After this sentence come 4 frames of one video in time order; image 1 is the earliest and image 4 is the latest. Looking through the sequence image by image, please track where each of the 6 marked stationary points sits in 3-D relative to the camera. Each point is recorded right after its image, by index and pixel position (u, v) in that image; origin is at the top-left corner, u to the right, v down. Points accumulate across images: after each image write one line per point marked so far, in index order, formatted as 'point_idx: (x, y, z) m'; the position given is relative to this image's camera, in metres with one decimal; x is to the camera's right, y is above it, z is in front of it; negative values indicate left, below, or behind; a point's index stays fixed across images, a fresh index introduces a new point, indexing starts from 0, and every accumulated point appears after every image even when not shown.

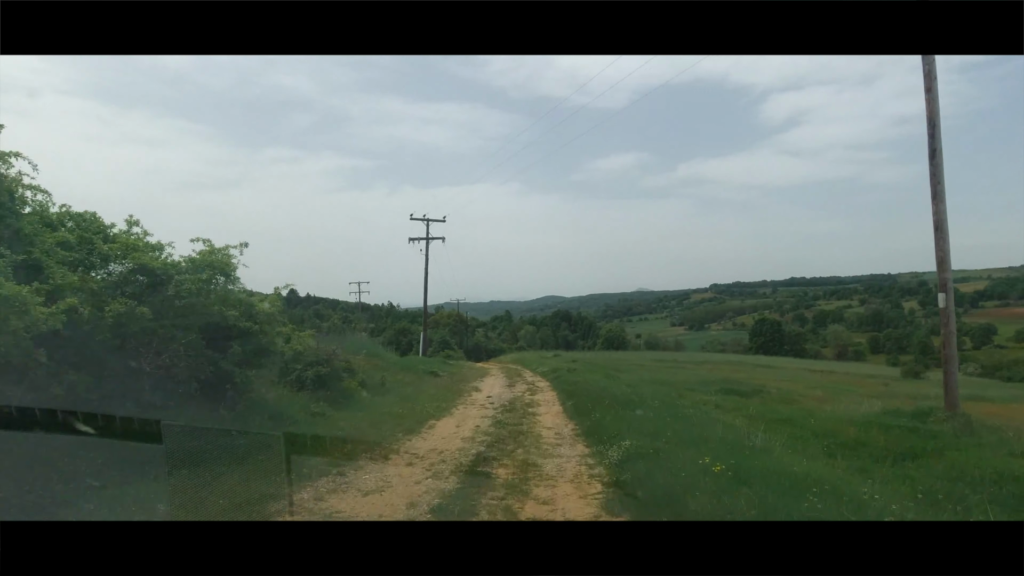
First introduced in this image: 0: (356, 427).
0: (-3.3, -2.7, +14.0) m
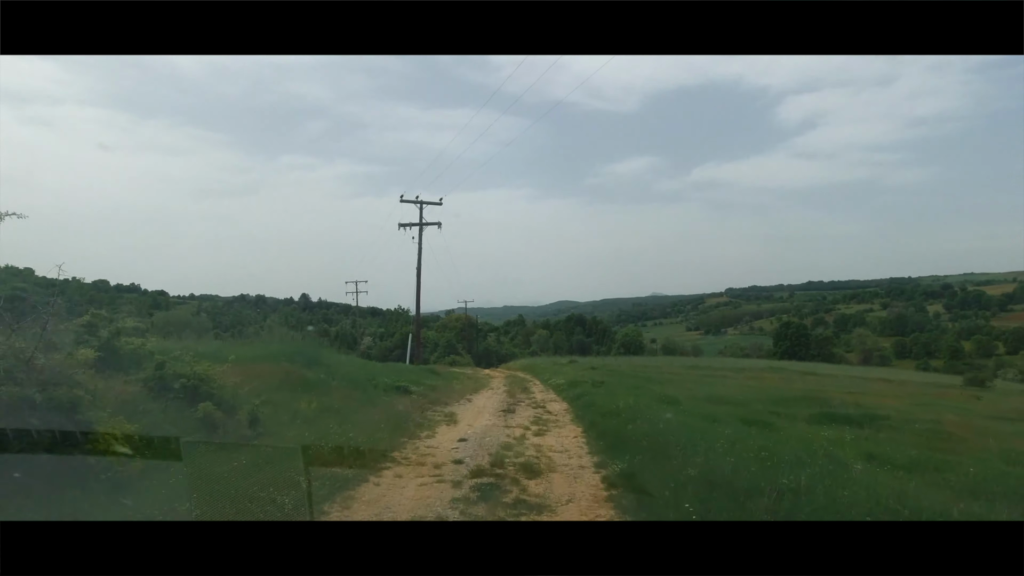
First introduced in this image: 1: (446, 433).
0: (-3.1, -2.8, +13.1) m
1: (-1.7, -3.2, +15.5) m
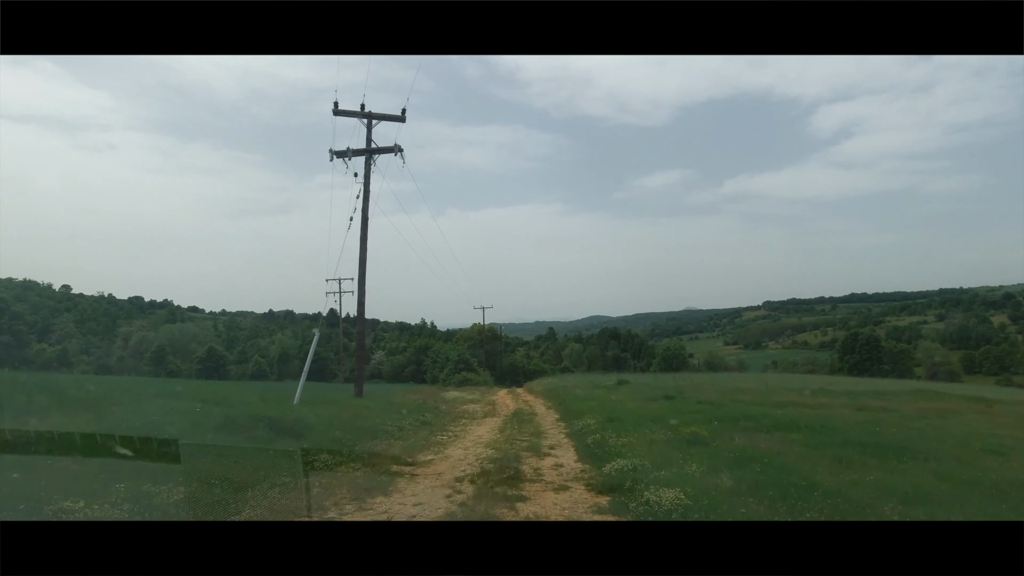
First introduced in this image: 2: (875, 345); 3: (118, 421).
0: (-2.6, -2.8, +11.0) m
1: (-1.1, -3.3, +13.2) m
2: (+10.8, -1.8, +20.3) m
3: (-6.5, -2.3, +11.4) m
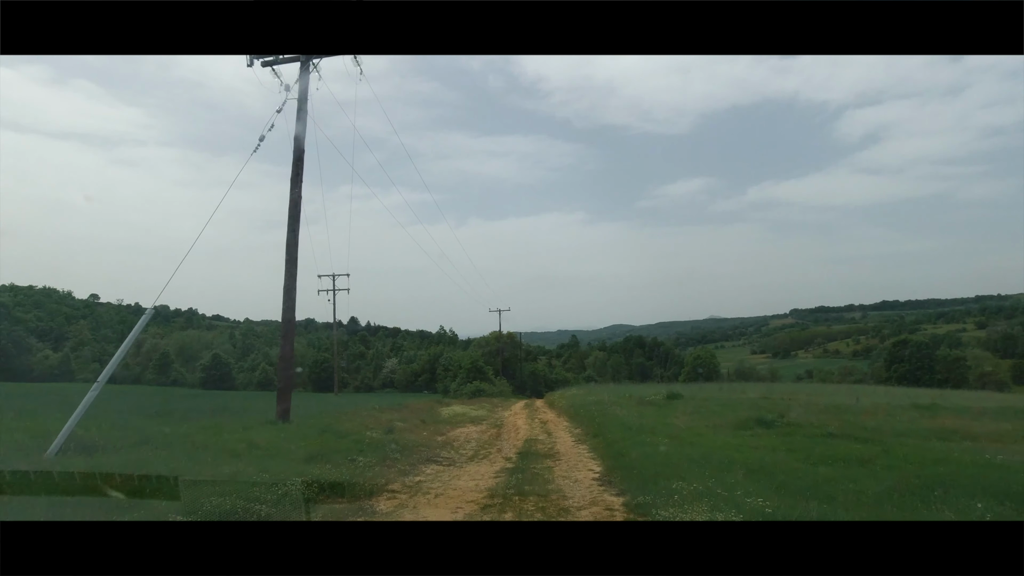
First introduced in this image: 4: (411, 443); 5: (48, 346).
0: (-2.3, -2.8, +10.0) m
1: (-0.8, -3.3, +12.1) m
2: (+11.4, -1.9, +18.8) m
3: (-6.2, -2.3, +10.5) m
4: (-2.3, -3.4, +15.4) m
5: (-11.0, -1.4, +15.9) m
